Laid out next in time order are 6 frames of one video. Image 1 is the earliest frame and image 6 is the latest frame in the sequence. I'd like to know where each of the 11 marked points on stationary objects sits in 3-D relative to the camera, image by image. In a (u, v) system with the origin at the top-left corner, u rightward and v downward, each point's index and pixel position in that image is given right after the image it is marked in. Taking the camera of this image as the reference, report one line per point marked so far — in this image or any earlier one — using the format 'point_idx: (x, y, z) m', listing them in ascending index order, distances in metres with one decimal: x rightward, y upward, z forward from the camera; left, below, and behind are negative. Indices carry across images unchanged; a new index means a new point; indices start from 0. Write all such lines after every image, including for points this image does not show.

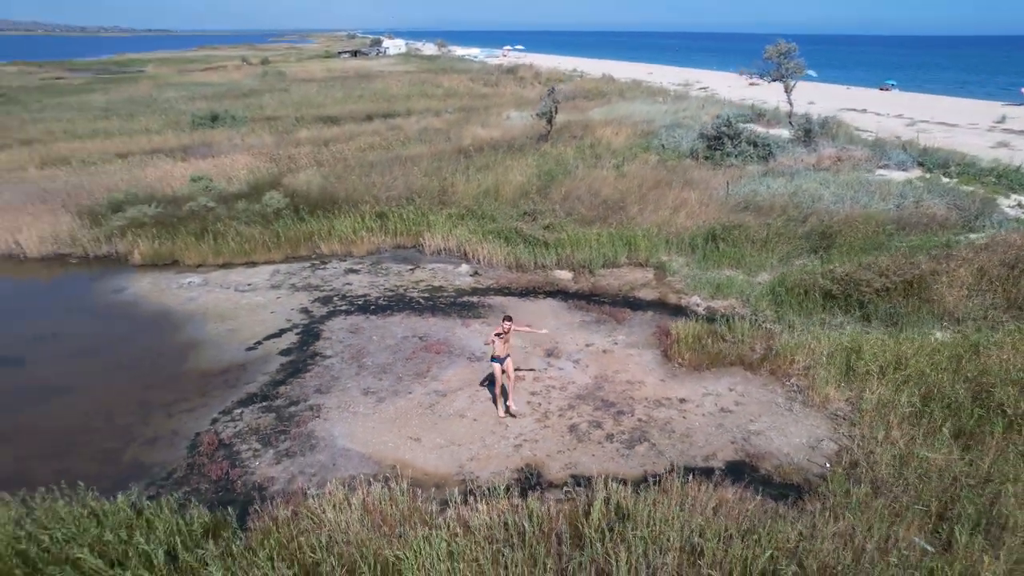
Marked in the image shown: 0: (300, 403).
0: (-3.0, -1.6, +9.2) m
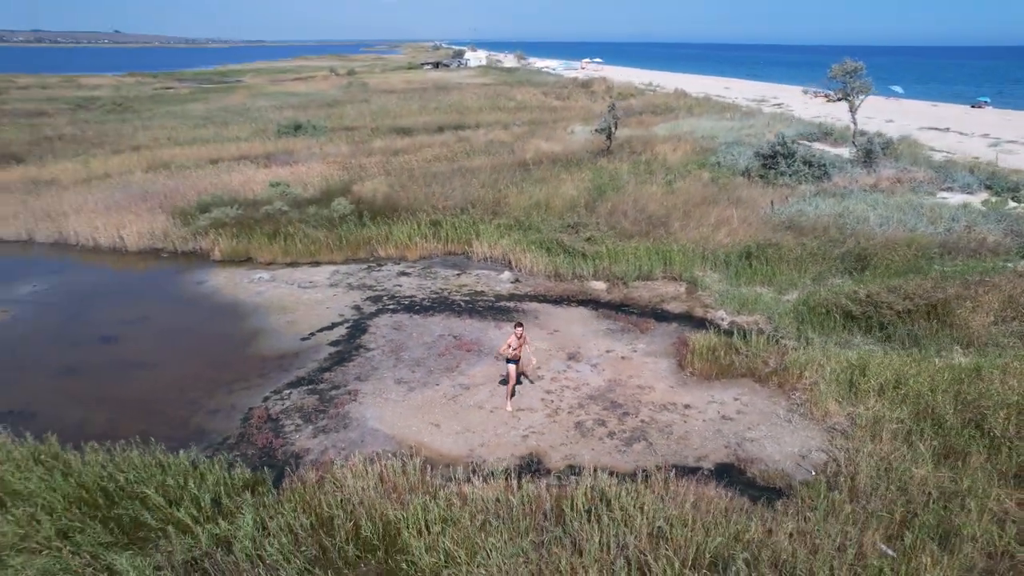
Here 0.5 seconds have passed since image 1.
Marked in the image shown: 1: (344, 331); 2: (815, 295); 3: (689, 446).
0: (-2.7, -1.6, +10.4) m
1: (-3.2, -0.8, +12.6) m
2: (+5.9, -0.1, +12.9) m
3: (+2.4, -2.2, +8.9) m
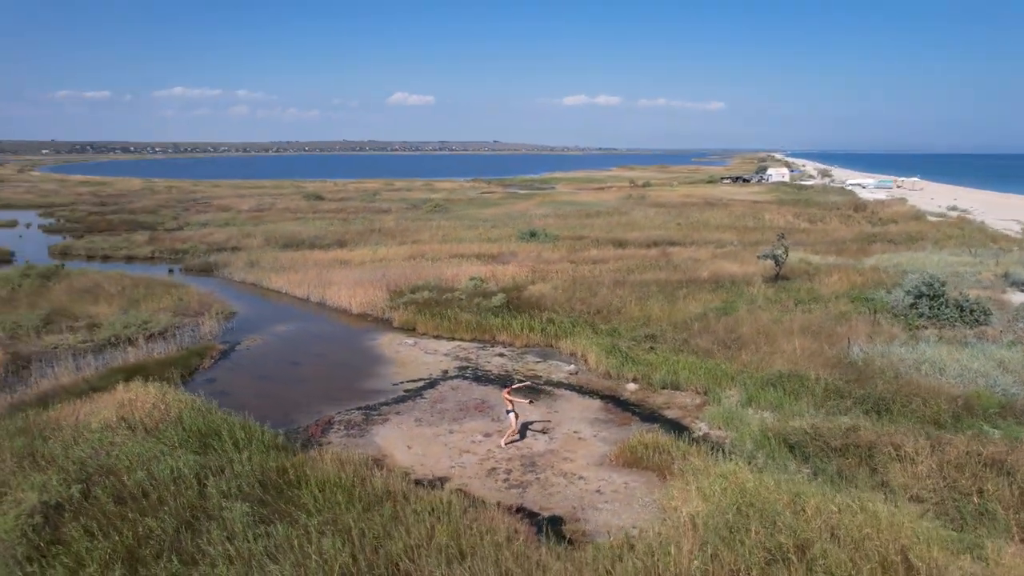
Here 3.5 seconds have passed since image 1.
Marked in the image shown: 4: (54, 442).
0: (-3.1, -3.1, +15.6) m
1: (-2.5, -2.6, +17.9) m
2: (+5.9, -2.9, +13.9) m
3: (+0.6, -3.8, +11.9) m
4: (-9.2, -3.0, +13.0) m
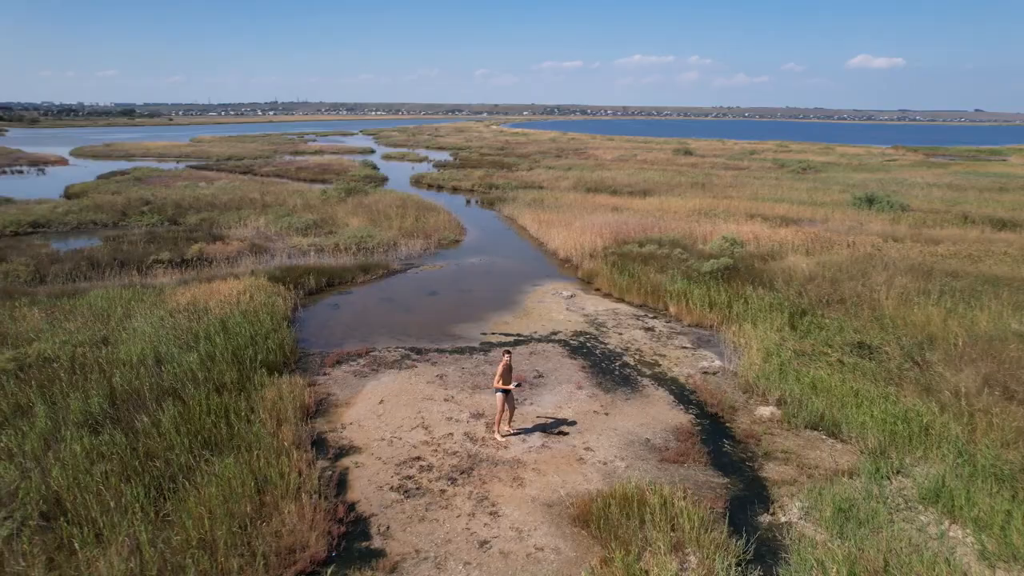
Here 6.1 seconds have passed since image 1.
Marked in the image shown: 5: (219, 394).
0: (-2.0, -1.5, +13.0) m
1: (-0.1, -1.1, +14.4) m
2: (+4.3, -2.7, +6.4) m
3: (-1.2, -2.8, +7.8) m
4: (-8.3, -0.4, +14.3) m
5: (-4.6, -1.7, +10.3) m
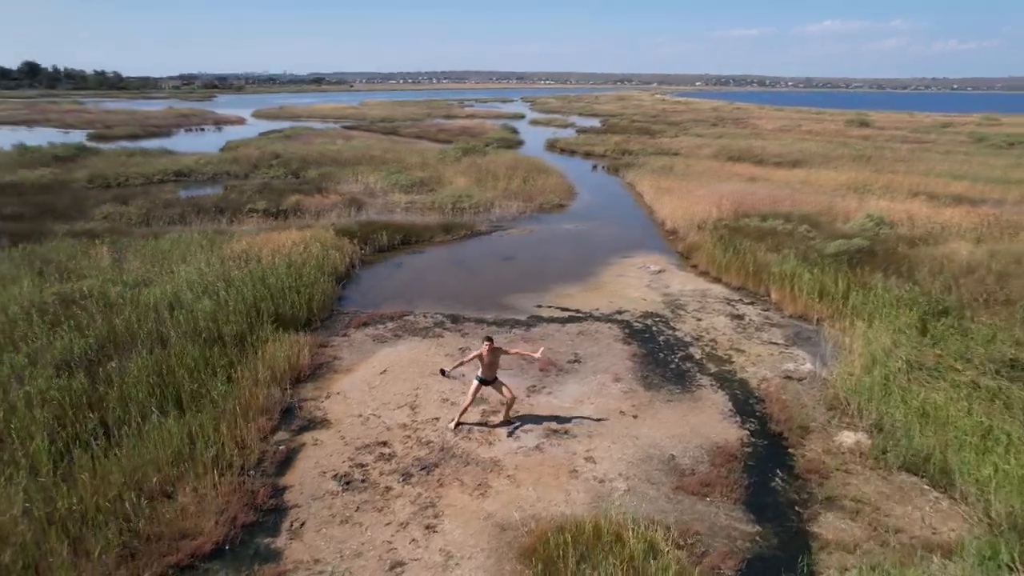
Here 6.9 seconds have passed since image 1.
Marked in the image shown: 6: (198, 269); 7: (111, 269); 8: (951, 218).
0: (-1.2, -0.7, +11.6) m
1: (+0.9, -0.5, +12.5) m
2: (+3.2, -2.7, +3.8) m
3: (-1.8, -2.3, +6.5) m
4: (-7.0, +0.8, +14.3) m
5: (-4.4, -0.8, +9.6) m
6: (-6.1, +0.4, +12.8) m
7: (-8.0, +0.4, +13.1) m
8: (+11.9, +1.7, +17.6) m
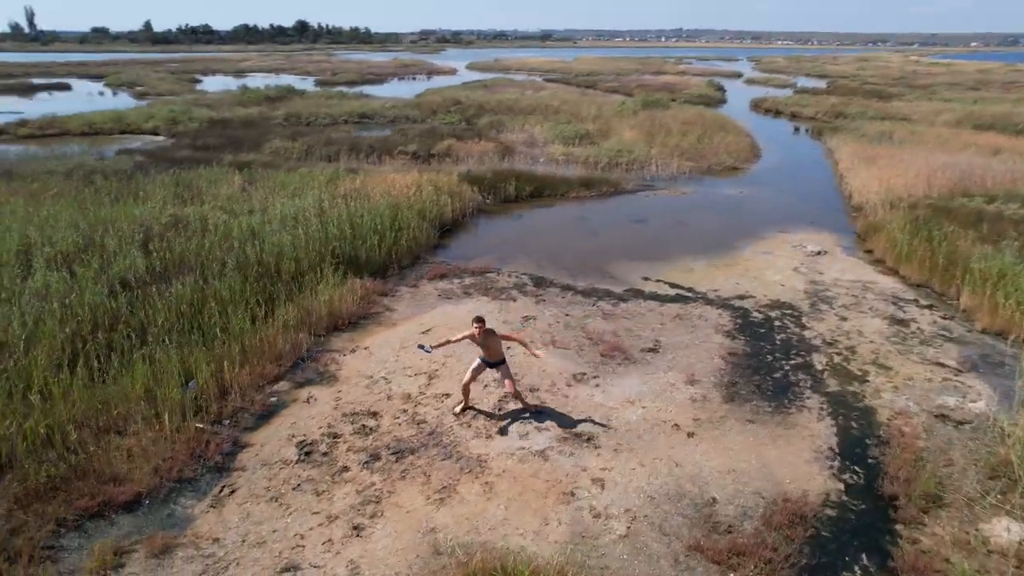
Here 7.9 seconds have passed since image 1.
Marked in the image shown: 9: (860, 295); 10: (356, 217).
0: (+0.1, -0.1, +10.1) m
1: (+2.4, -0.1, +10.3) m
2: (+1.8, -2.8, +1.6) m
3: (-2.2, -1.8, +5.6) m
4: (-4.4, +2.2, +14.3) m
5: (-3.5, +0.1, +9.3) m
6: (-4.1, +1.6, +12.7) m
7: (-5.7, +1.9, +13.5) m
8: (+14.6, +1.1, +11.8) m
9: (+5.4, -0.1, +10.1) m
10: (-2.8, +1.2, +11.8) m
